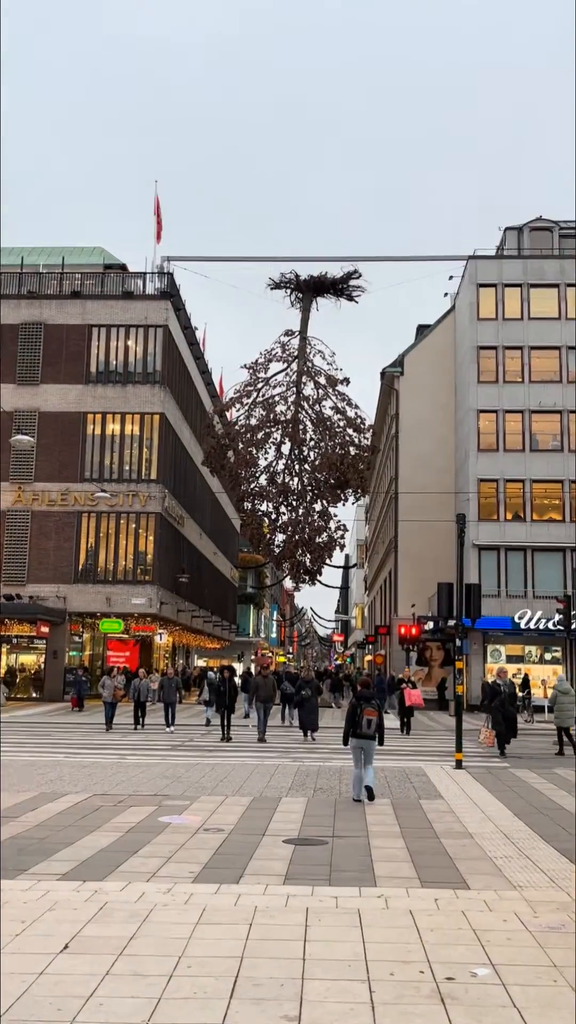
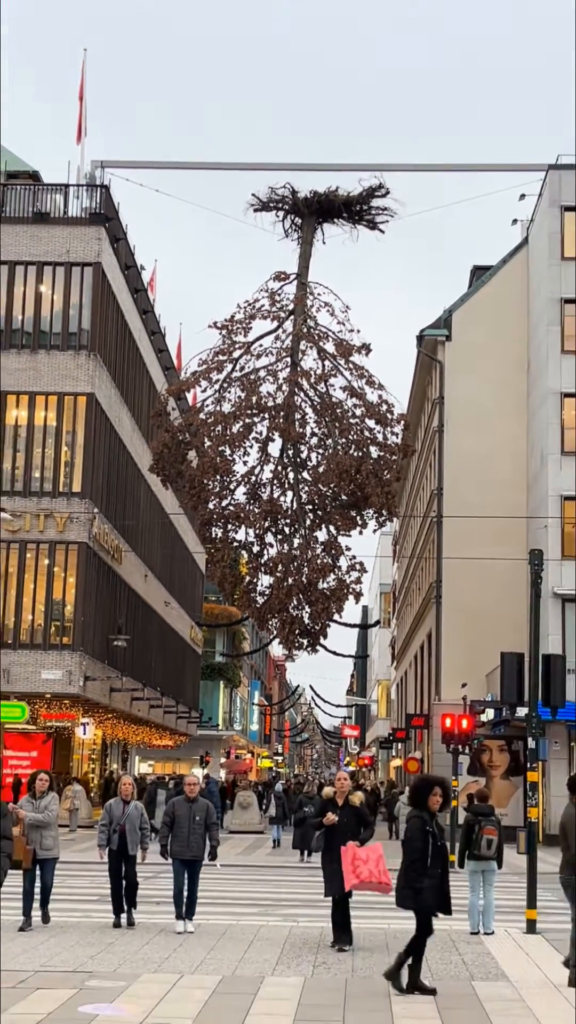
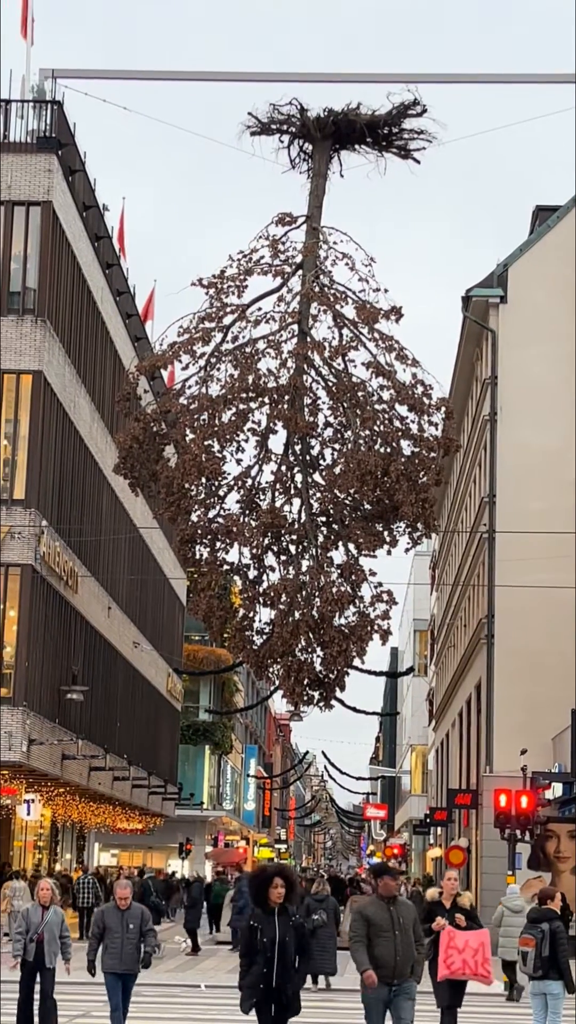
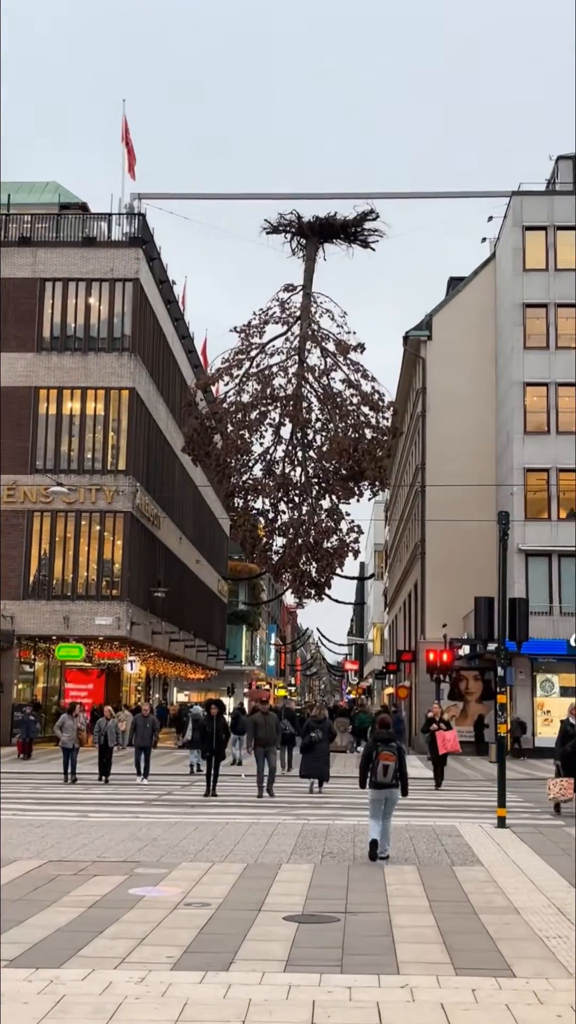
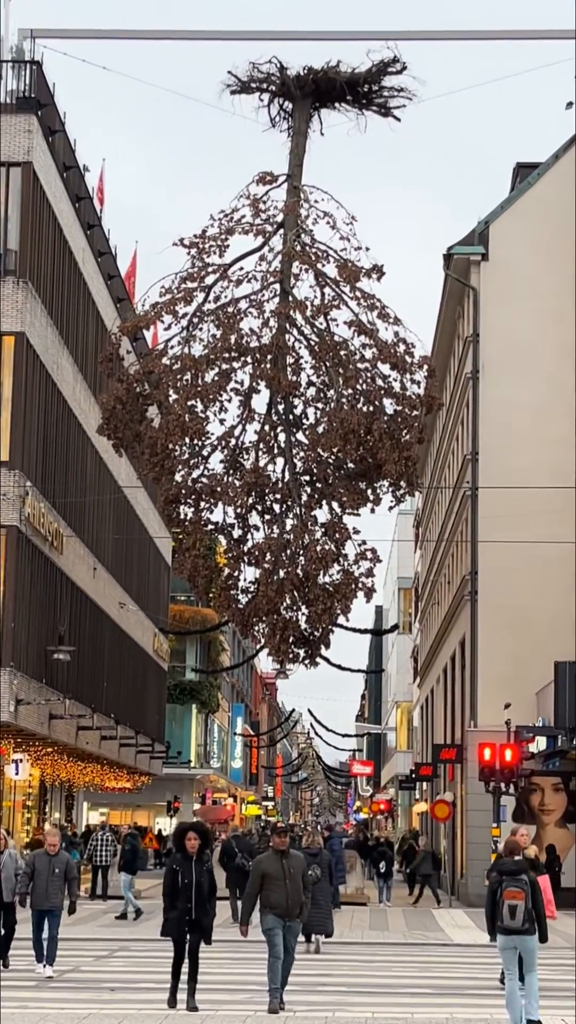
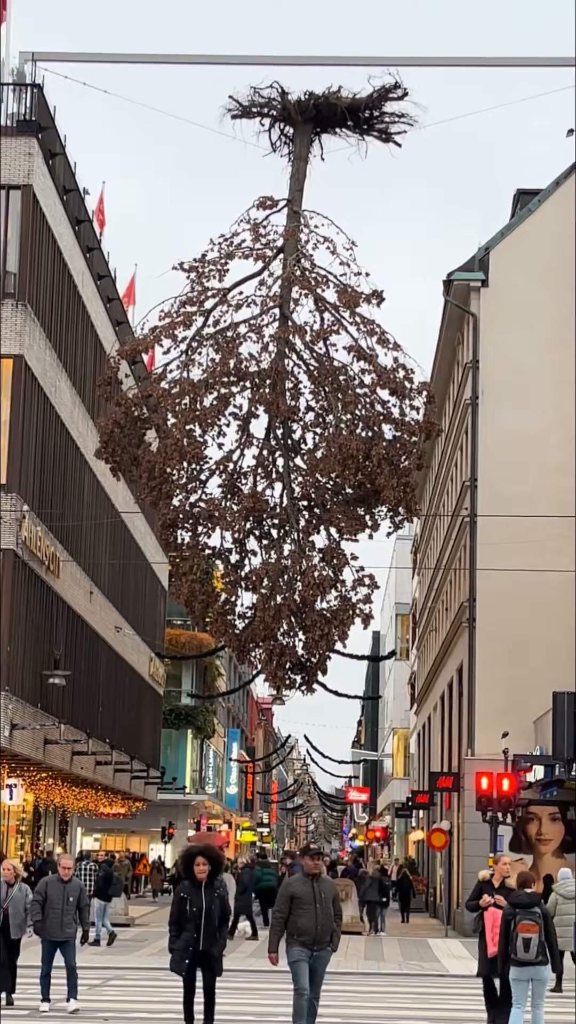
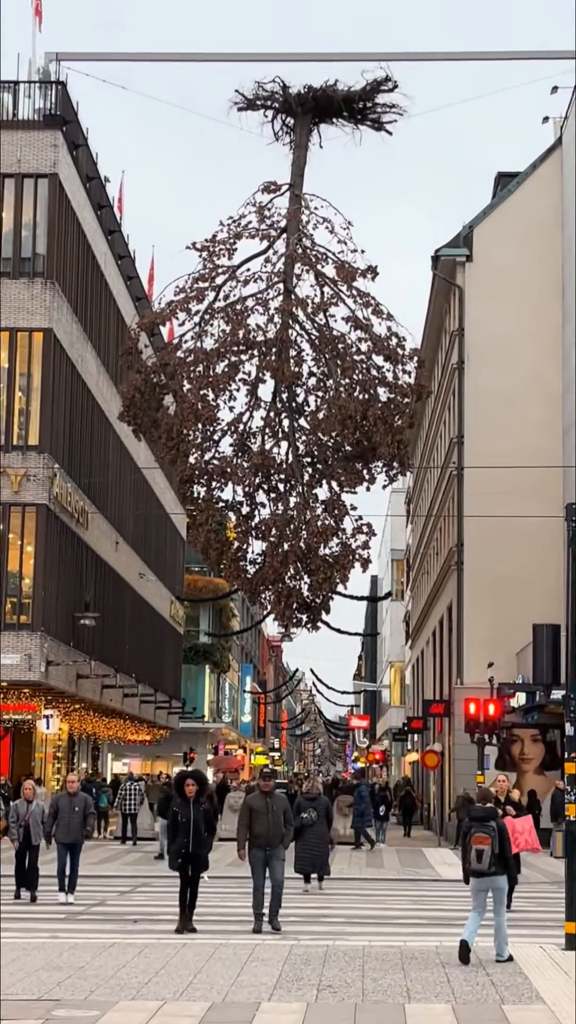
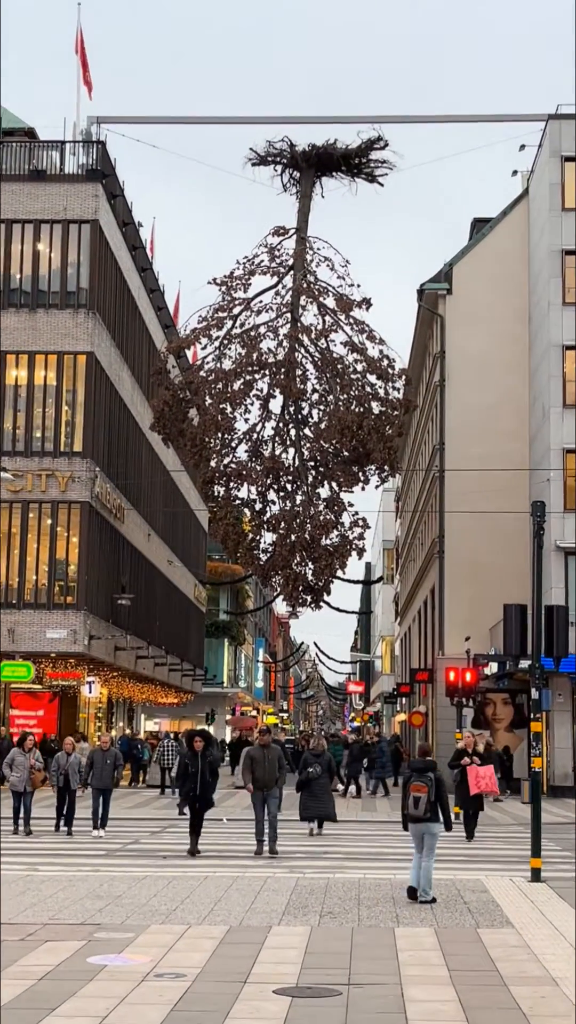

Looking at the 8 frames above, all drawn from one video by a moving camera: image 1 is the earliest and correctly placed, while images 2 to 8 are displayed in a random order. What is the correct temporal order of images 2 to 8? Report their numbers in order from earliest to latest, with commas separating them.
4, 8, 7, 5, 6, 3, 2
